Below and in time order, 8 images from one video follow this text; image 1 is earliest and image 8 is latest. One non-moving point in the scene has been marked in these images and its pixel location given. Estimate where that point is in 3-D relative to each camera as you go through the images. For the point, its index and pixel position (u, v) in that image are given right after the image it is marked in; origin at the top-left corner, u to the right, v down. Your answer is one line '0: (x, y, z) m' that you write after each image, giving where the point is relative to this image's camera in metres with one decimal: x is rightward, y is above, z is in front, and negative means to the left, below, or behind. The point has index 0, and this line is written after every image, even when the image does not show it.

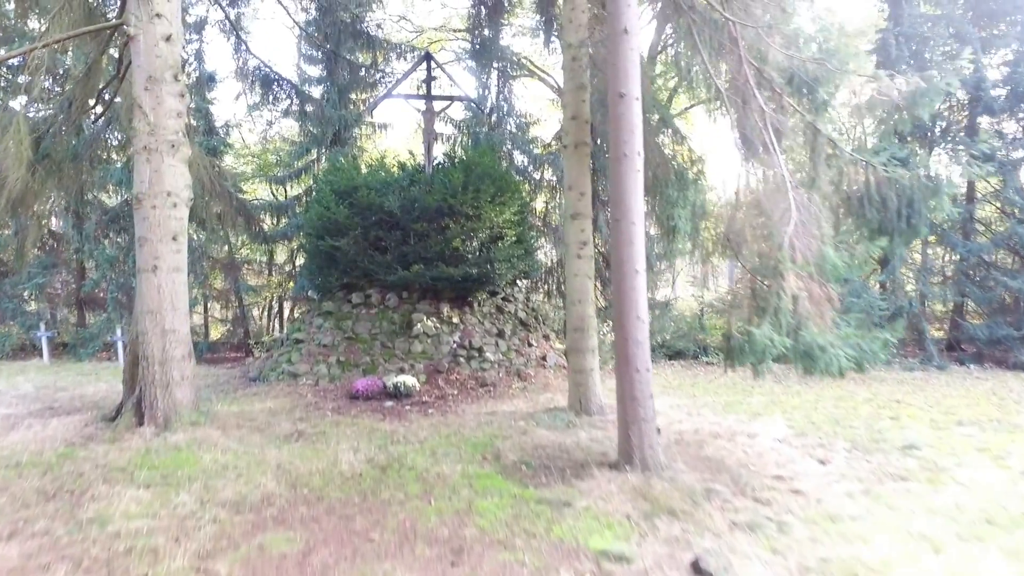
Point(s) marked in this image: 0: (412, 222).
0: (-1.8, +1.2, +9.3) m
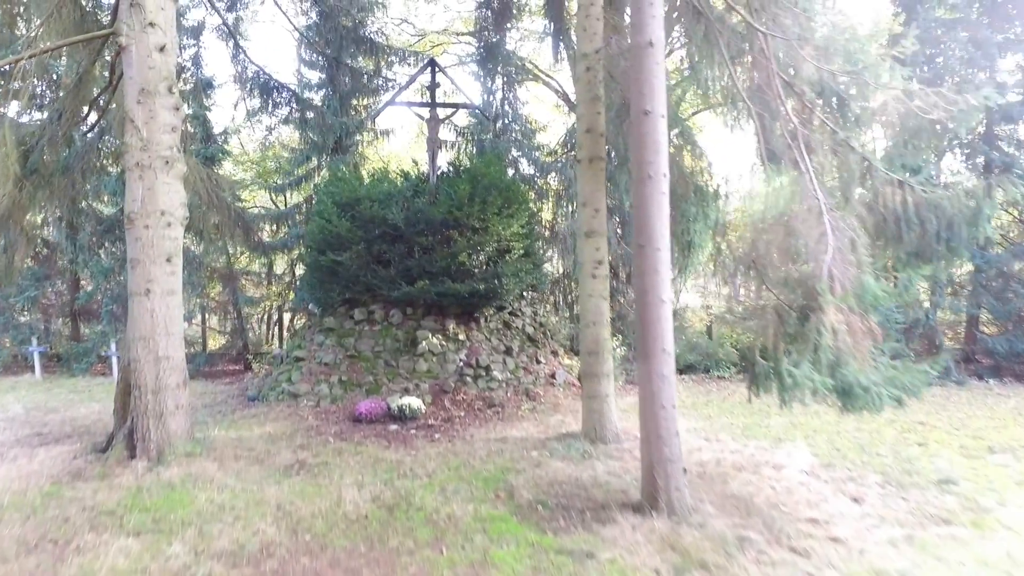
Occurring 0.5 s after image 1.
0: (-1.7, +0.9, +8.9) m
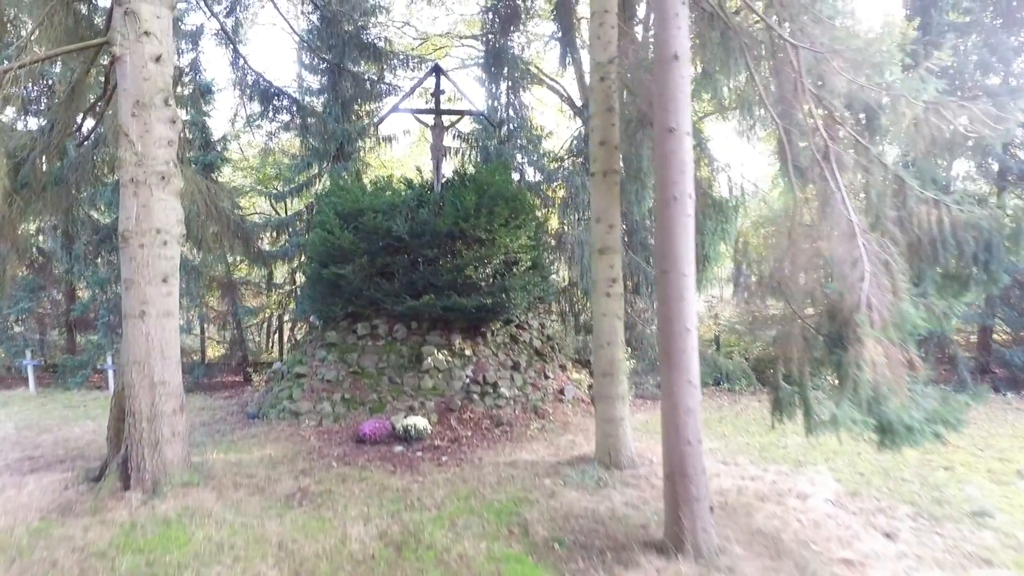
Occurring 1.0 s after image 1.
0: (-1.5, +0.7, +8.7) m
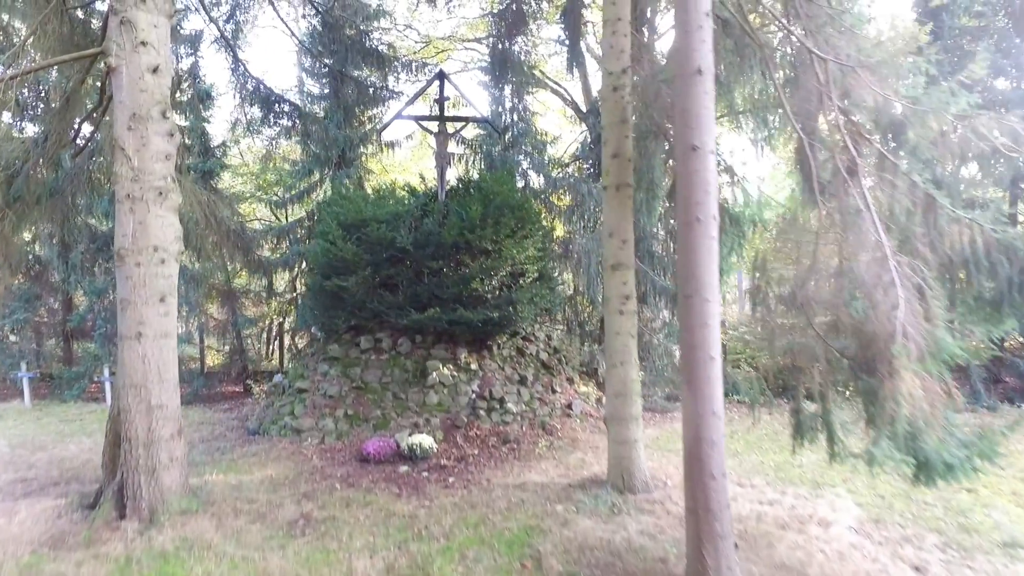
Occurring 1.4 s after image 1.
0: (-1.4, +0.5, +8.5) m
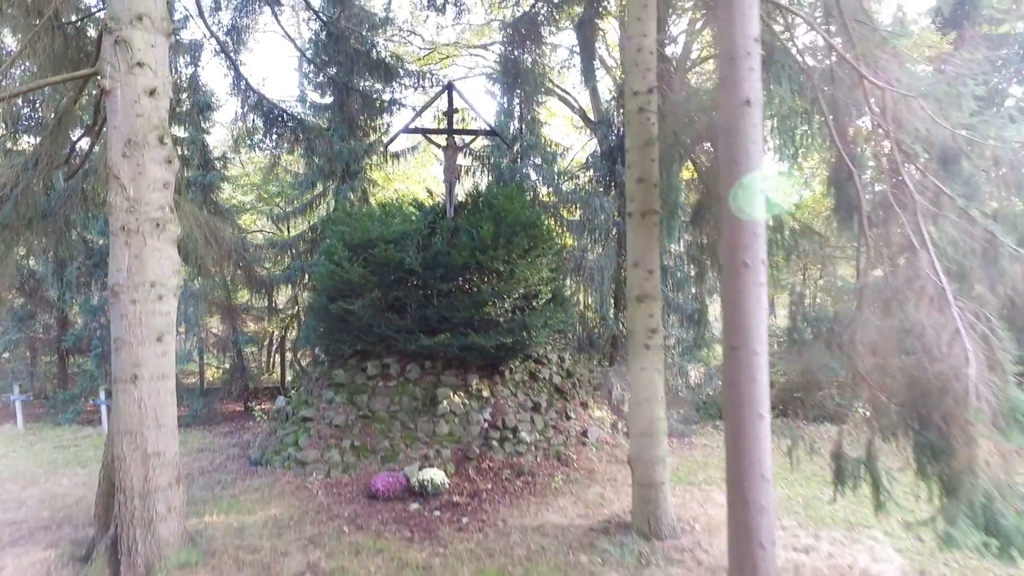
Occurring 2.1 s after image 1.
0: (-1.2, +0.1, +8.1) m
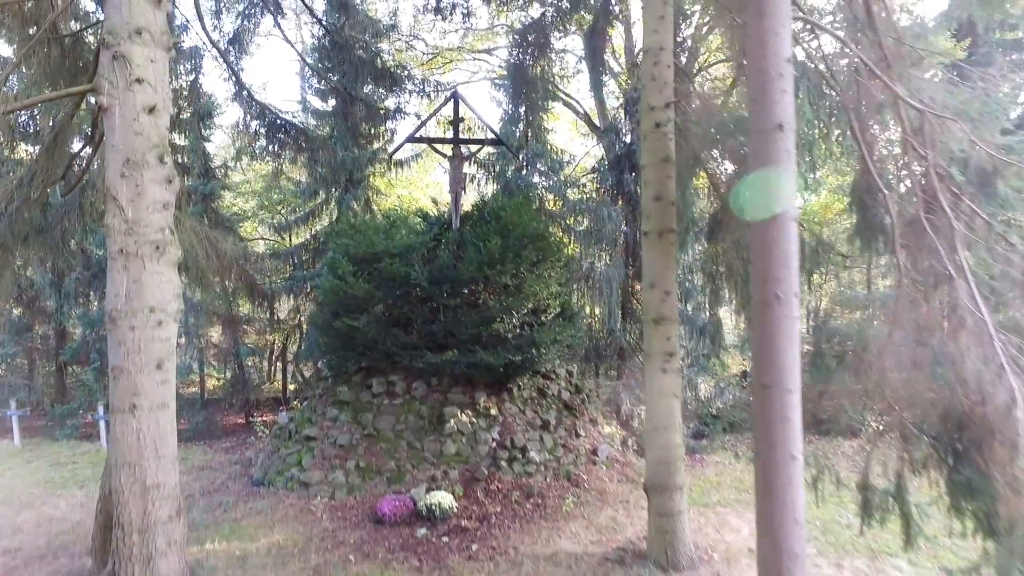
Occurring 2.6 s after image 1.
0: (-1.1, -0.1, +7.9) m
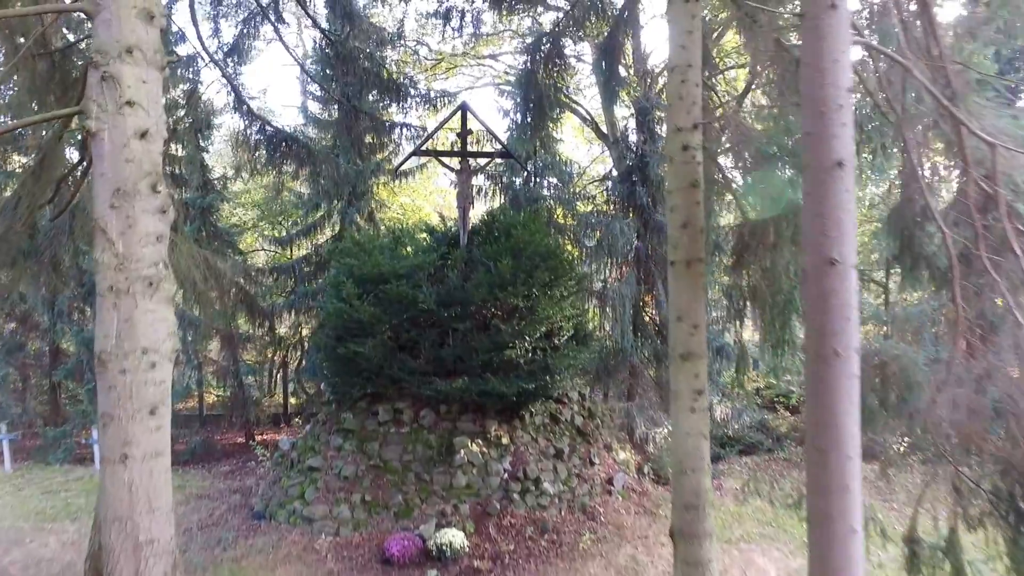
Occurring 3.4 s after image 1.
0: (-0.9, -0.5, +7.6) m
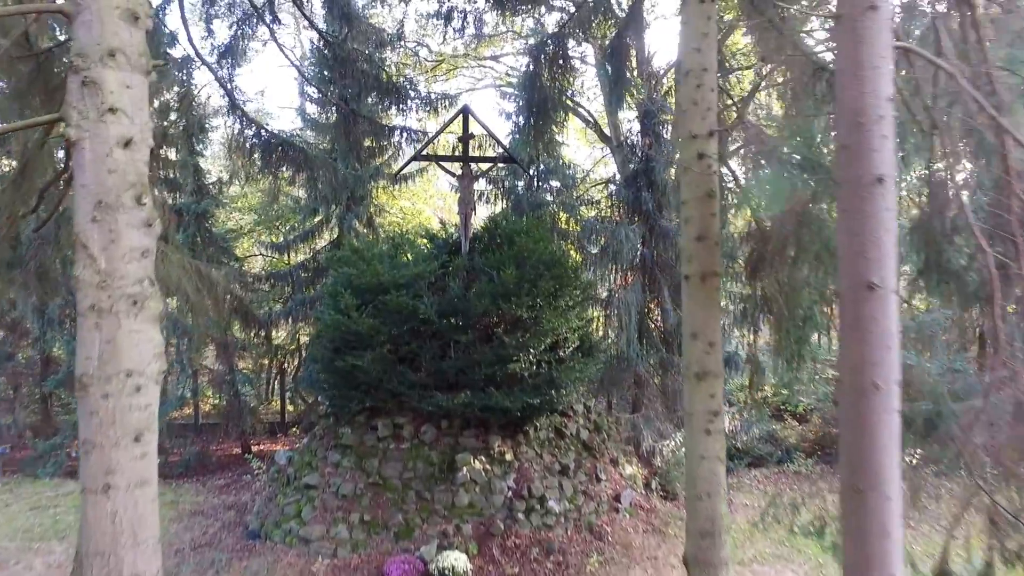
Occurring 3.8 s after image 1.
0: (-0.8, -0.6, +7.3) m
